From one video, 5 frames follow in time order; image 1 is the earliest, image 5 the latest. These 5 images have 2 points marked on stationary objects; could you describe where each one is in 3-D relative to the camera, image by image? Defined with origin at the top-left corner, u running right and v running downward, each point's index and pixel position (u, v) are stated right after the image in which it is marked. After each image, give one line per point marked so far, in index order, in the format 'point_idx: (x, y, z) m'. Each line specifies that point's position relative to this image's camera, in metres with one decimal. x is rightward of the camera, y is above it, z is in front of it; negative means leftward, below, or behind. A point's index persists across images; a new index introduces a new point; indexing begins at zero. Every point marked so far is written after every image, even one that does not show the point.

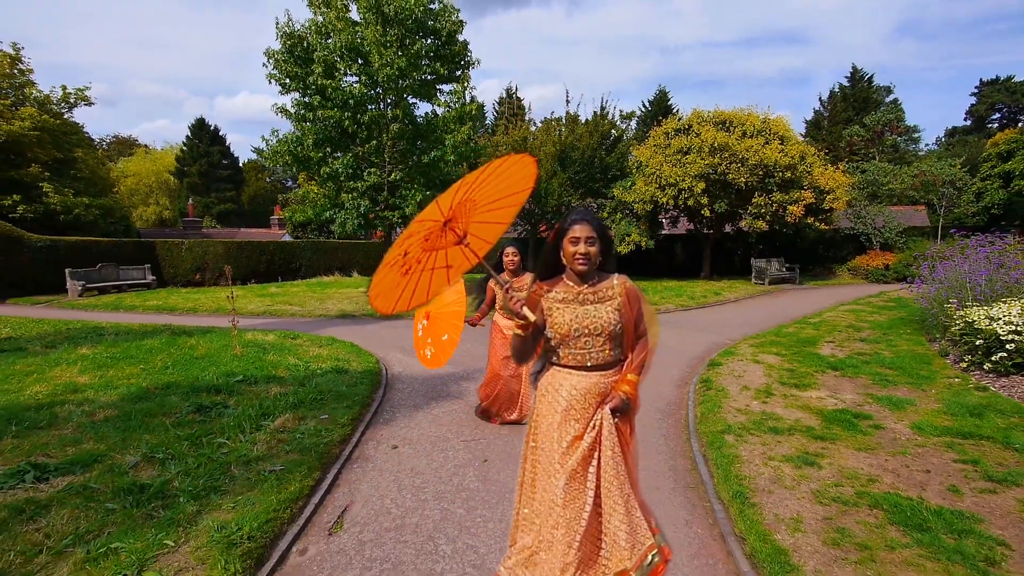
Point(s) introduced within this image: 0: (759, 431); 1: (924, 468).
0: (+2.3, -1.4, +5.1) m
1: (+3.2, -1.4, +4.2) m
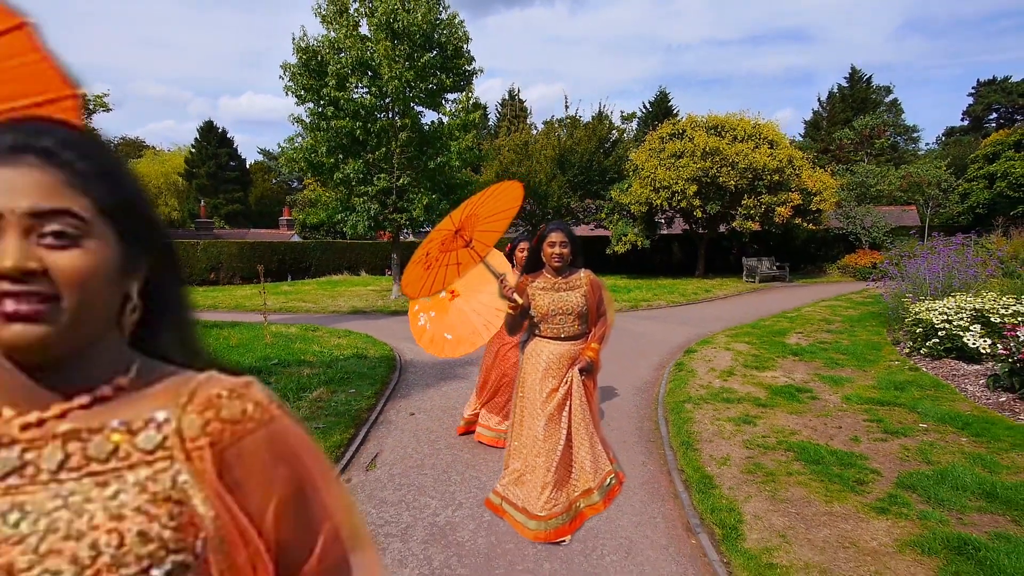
0: (+2.3, -1.3, +6.2) m
1: (+3.2, -1.3, +5.3) m
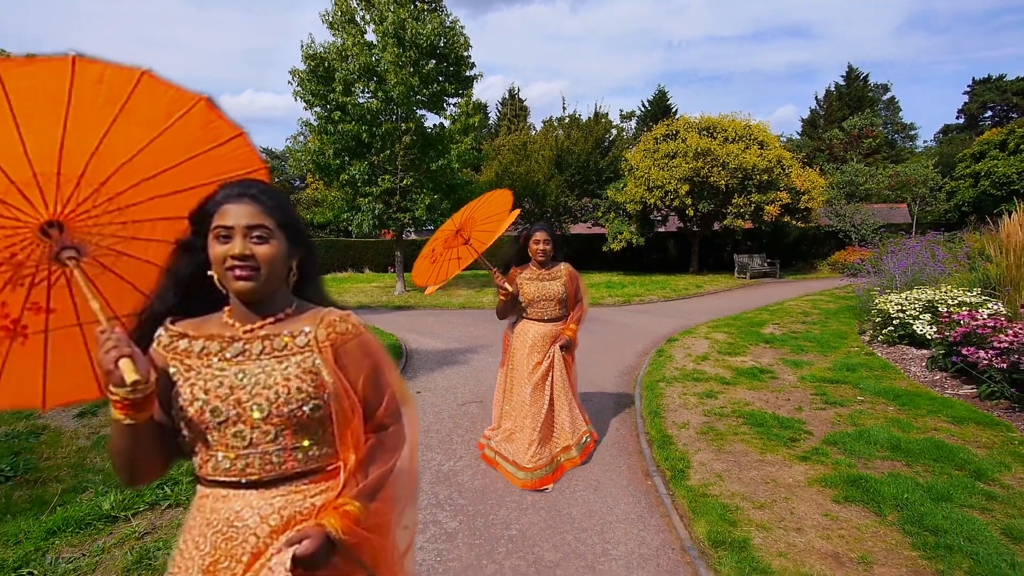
0: (+2.2, -1.2, +7.0) m
1: (+3.1, -1.3, +6.1) m
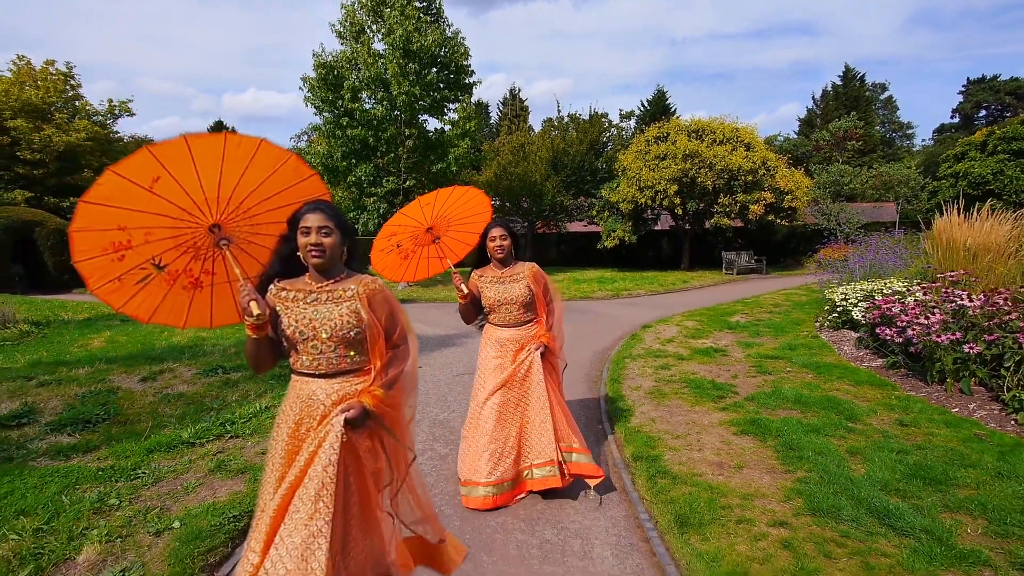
0: (+2.1, -1.0, +8.1) m
1: (+2.9, -1.1, +7.2) m
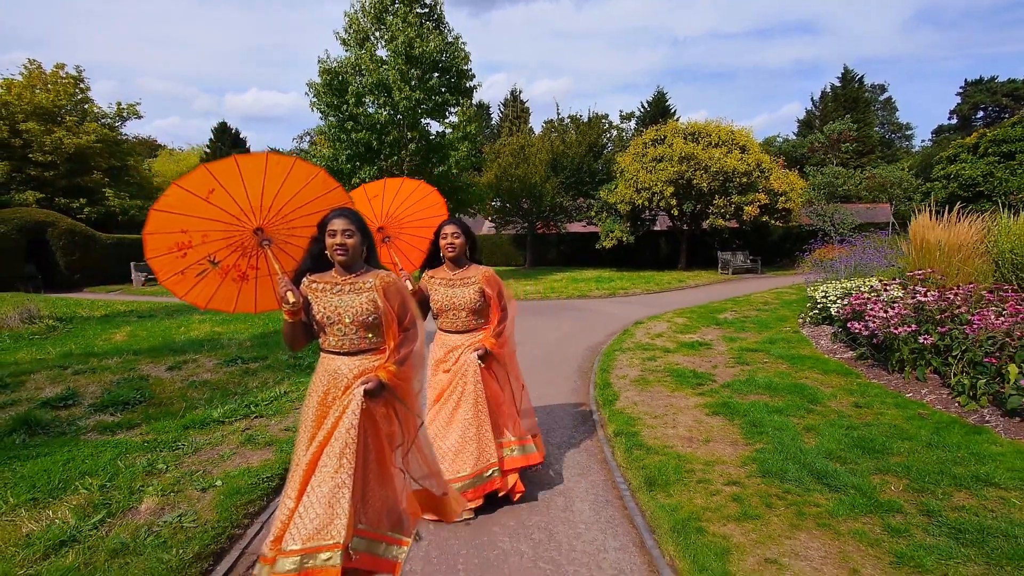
0: (+2.0, -1.0, +8.7) m
1: (+2.9, -1.1, +7.8) m
